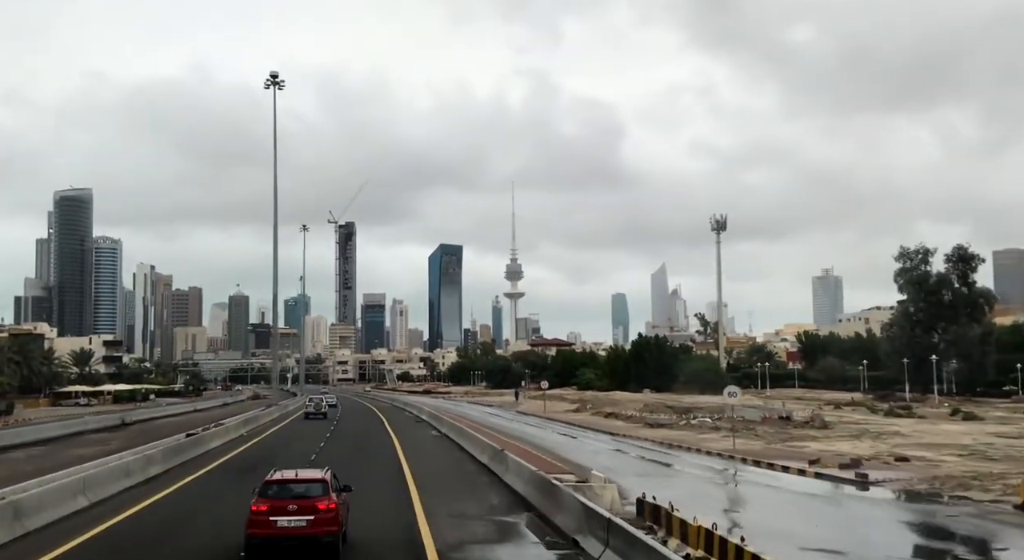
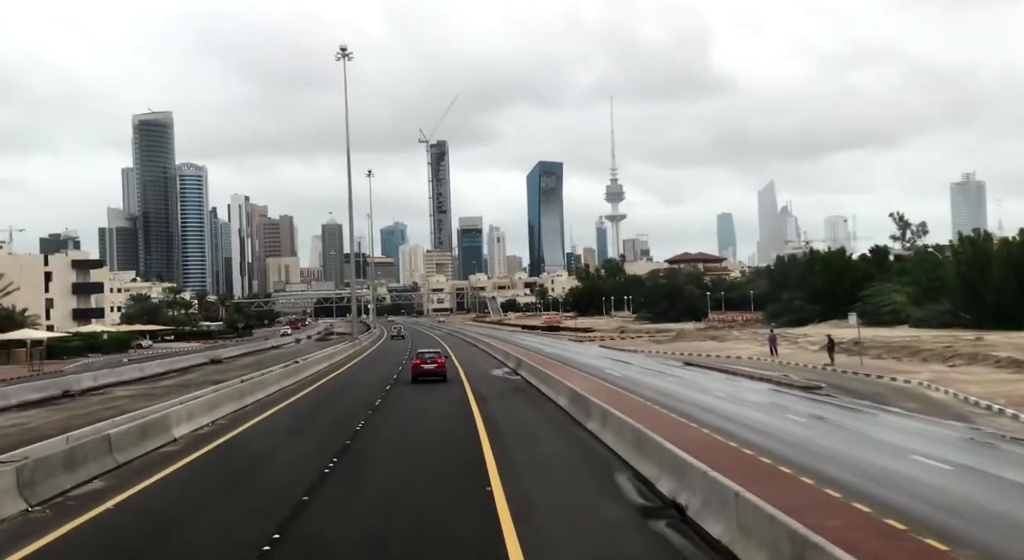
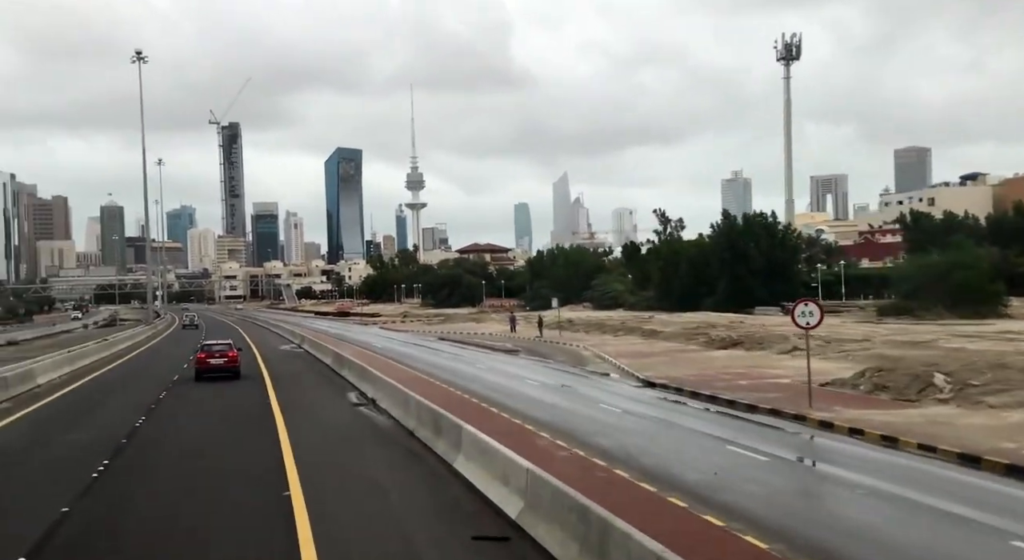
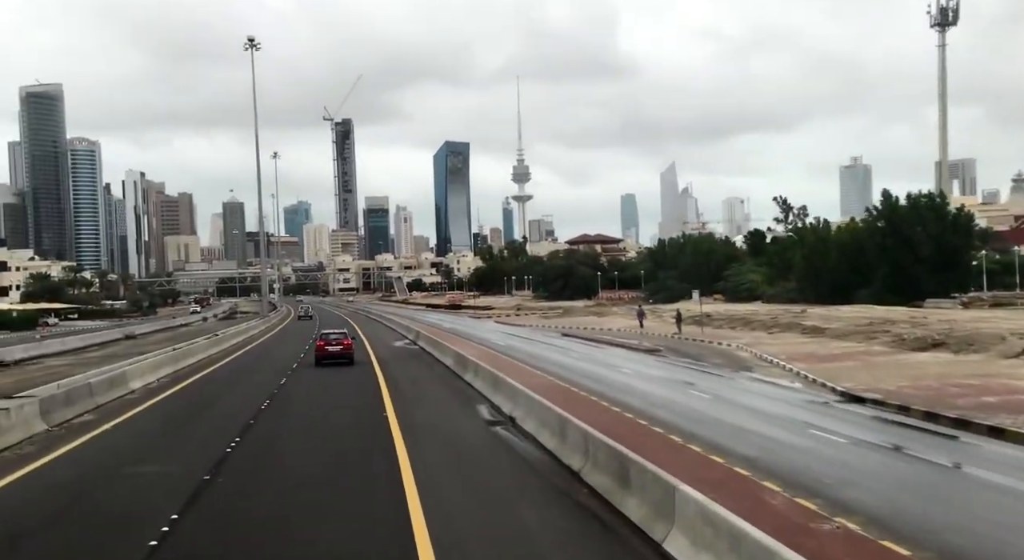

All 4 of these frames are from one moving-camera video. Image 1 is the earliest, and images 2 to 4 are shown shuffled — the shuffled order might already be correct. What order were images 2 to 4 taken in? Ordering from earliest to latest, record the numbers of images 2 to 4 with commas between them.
3, 4, 2
